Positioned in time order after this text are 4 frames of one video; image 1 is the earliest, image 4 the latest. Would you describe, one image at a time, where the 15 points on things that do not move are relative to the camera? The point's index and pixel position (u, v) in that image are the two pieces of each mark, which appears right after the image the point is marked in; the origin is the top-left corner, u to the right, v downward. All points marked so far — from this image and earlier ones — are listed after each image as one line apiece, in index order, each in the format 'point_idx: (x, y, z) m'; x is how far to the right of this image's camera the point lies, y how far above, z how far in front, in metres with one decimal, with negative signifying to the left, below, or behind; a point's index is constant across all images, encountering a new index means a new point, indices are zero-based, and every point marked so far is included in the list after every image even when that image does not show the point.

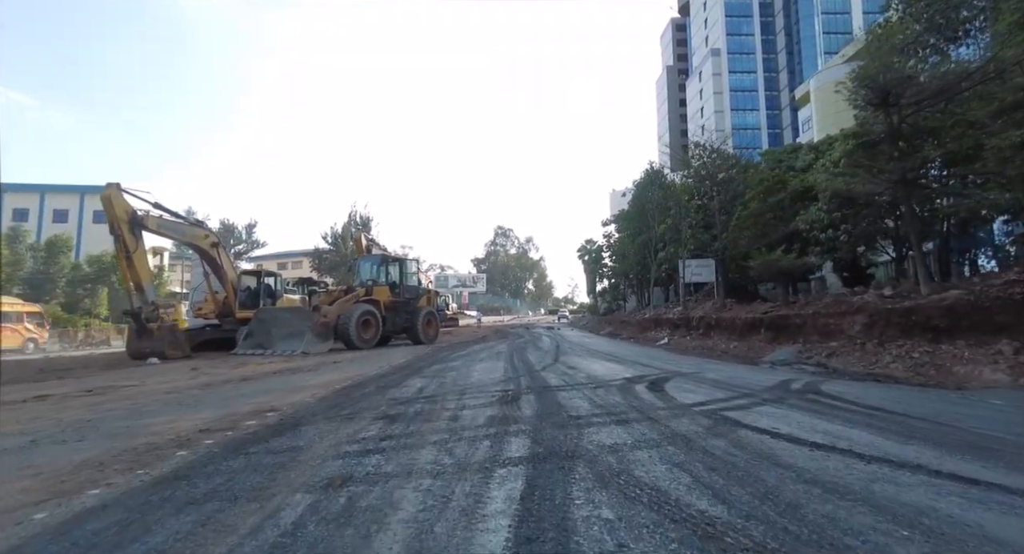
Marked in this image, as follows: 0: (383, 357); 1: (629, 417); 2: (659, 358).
0: (-4.3, -2.7, +17.7) m
1: (+1.1, -1.4, +5.2) m
2: (+4.4, -2.4, +15.8) m
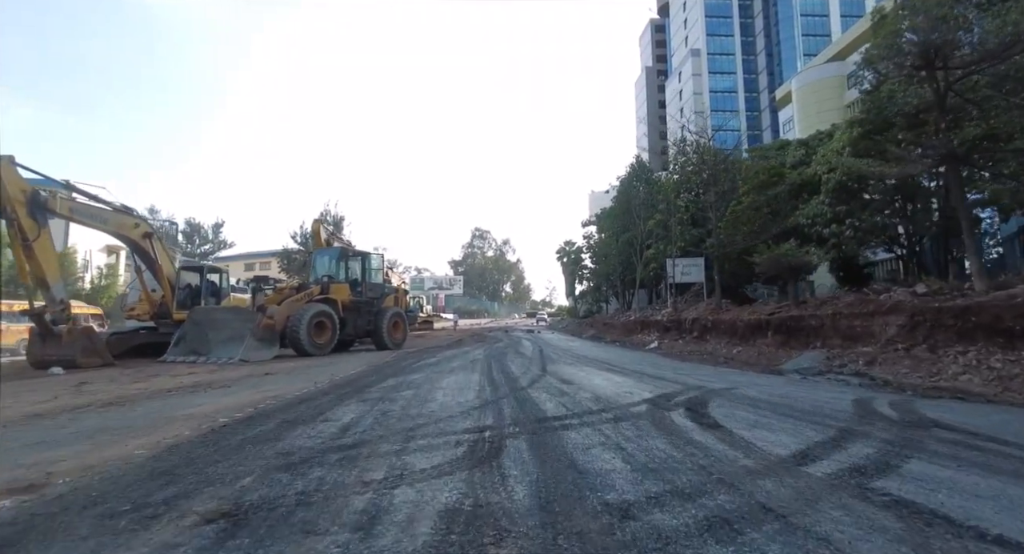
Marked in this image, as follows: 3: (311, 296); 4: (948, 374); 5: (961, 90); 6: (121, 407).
0: (-4.9, -2.5, +14.9) m
1: (+1.0, -1.1, +2.6) m
2: (+3.9, -2.3, +13.3) m
3: (-7.5, -0.7, +20.0) m
4: (+7.9, -1.8, +9.7) m
5: (+11.8, +4.9, +14.1) m
6: (-4.7, -1.6, +6.4) m
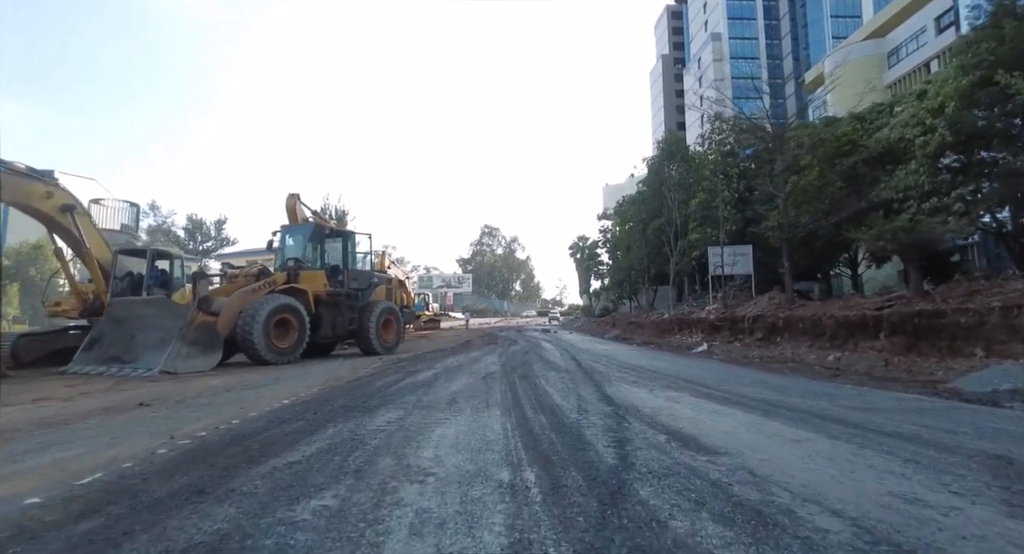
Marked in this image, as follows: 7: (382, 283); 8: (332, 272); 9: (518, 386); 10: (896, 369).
0: (-4.3, -2.0, +10.2) m
1: (+1.4, -0.7, -2.2) m
2: (+4.4, -1.8, +8.5) m
3: (-6.9, -0.2, +15.4) m
4: (+8.4, -1.3, +4.8) m
5: (+12.3, +5.4, +9.1) m
6: (-4.3, -1.1, +1.7) m
7: (-4.8, -0.2, +19.7) m
8: (-5.9, +0.2, +17.5) m
9: (0.0, -1.8, +8.5) m
10: (+8.4, -2.0, +11.7) m
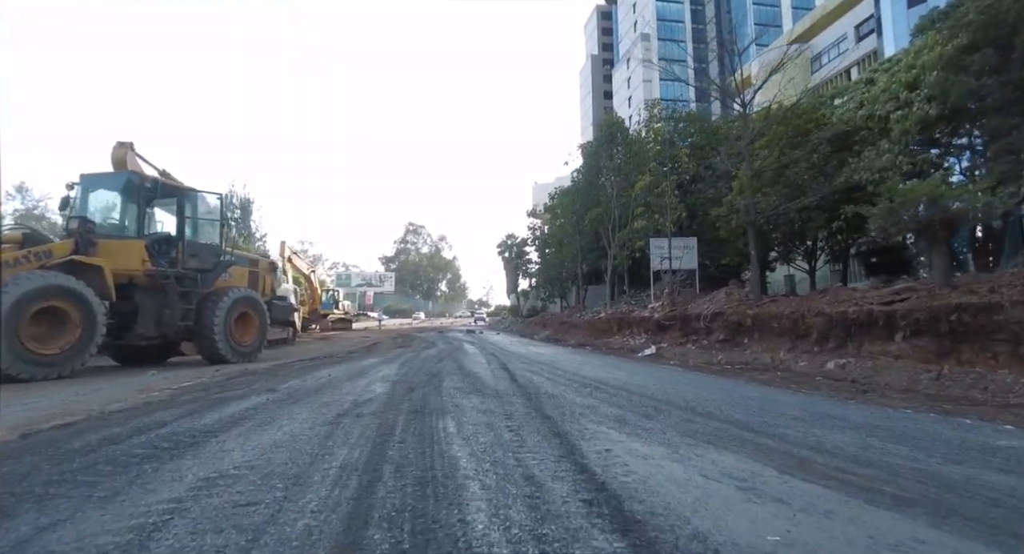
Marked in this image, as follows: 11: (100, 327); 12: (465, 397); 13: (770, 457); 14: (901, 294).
0: (-5.4, -1.5, +5.0) m
1: (+1.9, -0.2, -6.4) m
2: (+3.4, -1.4, +4.5) m
3: (-8.7, +0.4, +9.8) m
4: (+7.9, -0.9, +1.4) m
5: (+11.3, +5.7, +6.3) m
6: (-4.3, -0.5, -3.3) m
7: (-7.2, +0.4, +14.4) m
8: (-8.0, +0.8, +12.1) m
9: (-0.9, -1.3, +4.0) m
10: (+6.9, -1.7, +8.3) m
11: (-7.8, -0.9, +10.1) m
12: (-0.6, -1.5, +6.6) m
13: (+1.8, -1.3, +3.8) m
14: (+8.9, -0.4, +12.3) m
